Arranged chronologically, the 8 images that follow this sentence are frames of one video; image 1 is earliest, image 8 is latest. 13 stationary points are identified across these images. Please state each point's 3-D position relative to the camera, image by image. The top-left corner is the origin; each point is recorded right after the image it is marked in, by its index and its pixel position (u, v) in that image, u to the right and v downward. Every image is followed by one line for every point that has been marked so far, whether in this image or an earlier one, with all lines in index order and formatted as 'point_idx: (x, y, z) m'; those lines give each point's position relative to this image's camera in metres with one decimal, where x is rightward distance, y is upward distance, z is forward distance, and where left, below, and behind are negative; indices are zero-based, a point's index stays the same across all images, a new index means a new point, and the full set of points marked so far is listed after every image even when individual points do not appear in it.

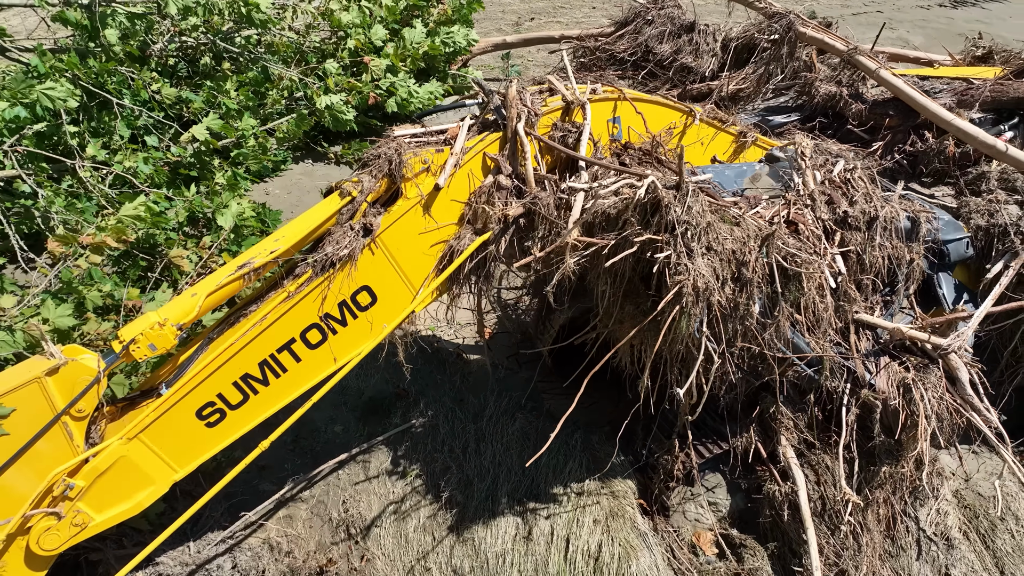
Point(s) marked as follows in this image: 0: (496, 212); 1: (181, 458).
0: (-0.1, +0.4, +3.5) m
1: (-1.5, -0.8, +3.2) m
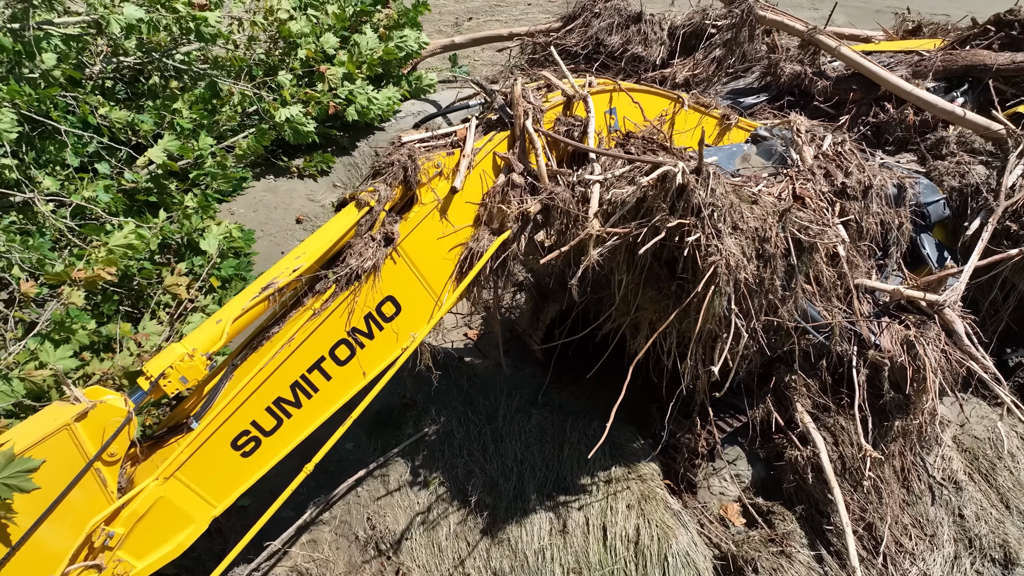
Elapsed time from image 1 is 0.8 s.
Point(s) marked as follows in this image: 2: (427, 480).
0: (0.0, +0.4, +3.5) m
1: (-1.3, -0.9, +3.1) m
2: (-0.5, -1.1, +4.3) m
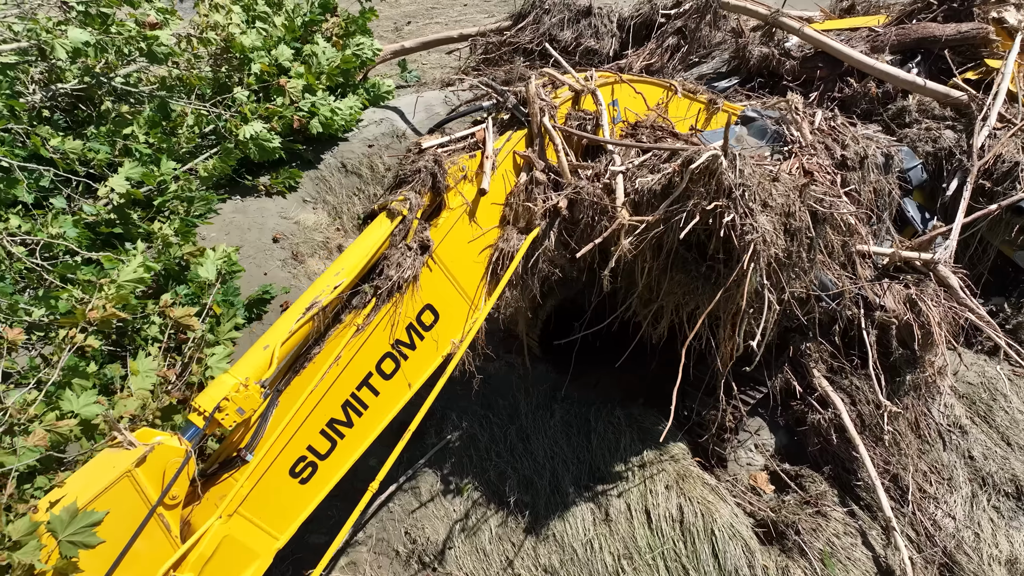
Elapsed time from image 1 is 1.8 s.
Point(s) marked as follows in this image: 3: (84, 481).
0: (+0.1, +0.4, +3.5) m
1: (-1.0, -1.0, +3.0) m
2: (-0.3, -1.2, +4.3) m
3: (-1.5, -0.7, +2.5) m
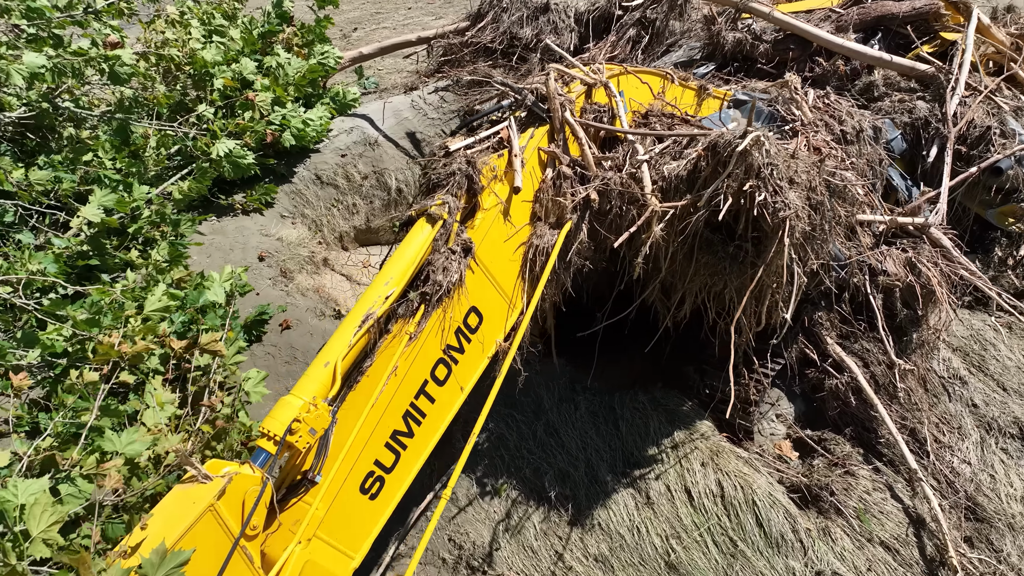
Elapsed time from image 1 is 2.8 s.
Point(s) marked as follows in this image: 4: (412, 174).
0: (+0.3, +0.4, +3.5) m
1: (-0.6, -1.0, +2.9) m
2: (-0.1, -1.2, +4.2) m
3: (-1.2, -0.8, +2.4) m
4: (-0.9, +1.1, +6.7) m
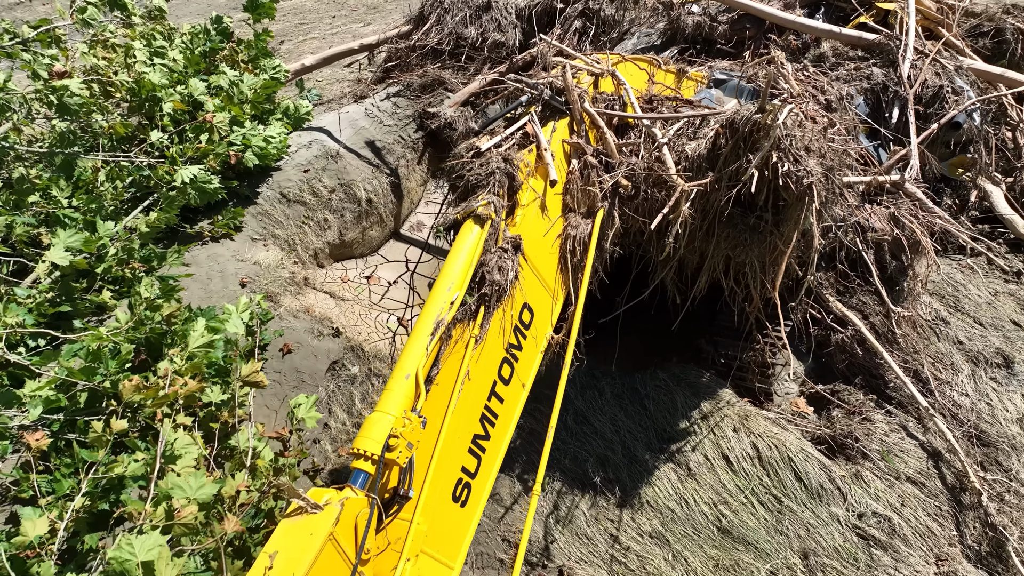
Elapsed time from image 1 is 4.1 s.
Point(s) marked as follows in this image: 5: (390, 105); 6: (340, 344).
0: (+0.4, +0.5, +3.6) m
1: (-0.2, -1.1, +2.9) m
2: (+0.2, -1.2, +4.3) m
3: (-0.7, -0.9, +2.3) m
4: (-1.2, +1.0, +6.6) m
5: (-1.2, +1.8, +7.0) m
6: (-1.2, -0.4, +5.2) m
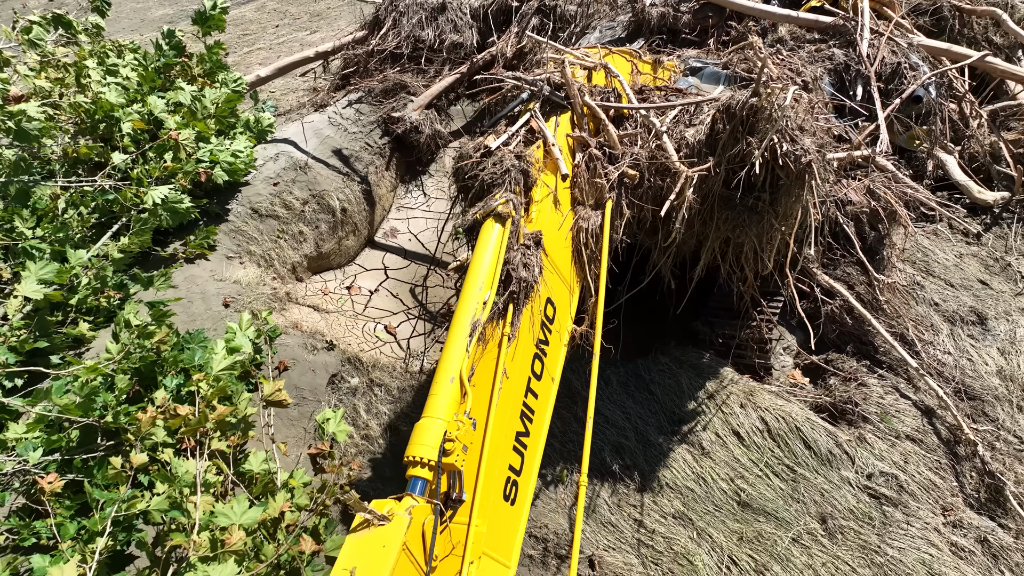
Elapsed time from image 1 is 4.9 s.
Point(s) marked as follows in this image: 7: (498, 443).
0: (+0.5, +0.5, +3.6) m
1: (0.0, -1.1, +2.9) m
2: (+0.3, -1.1, +4.3) m
3: (-0.5, -0.9, +2.3) m
4: (-1.5, +0.9, +6.5) m
5: (-1.5, +1.7, +6.9) m
6: (-1.2, -0.5, +5.1) m
7: (-0.1, -0.6, +2.9) m
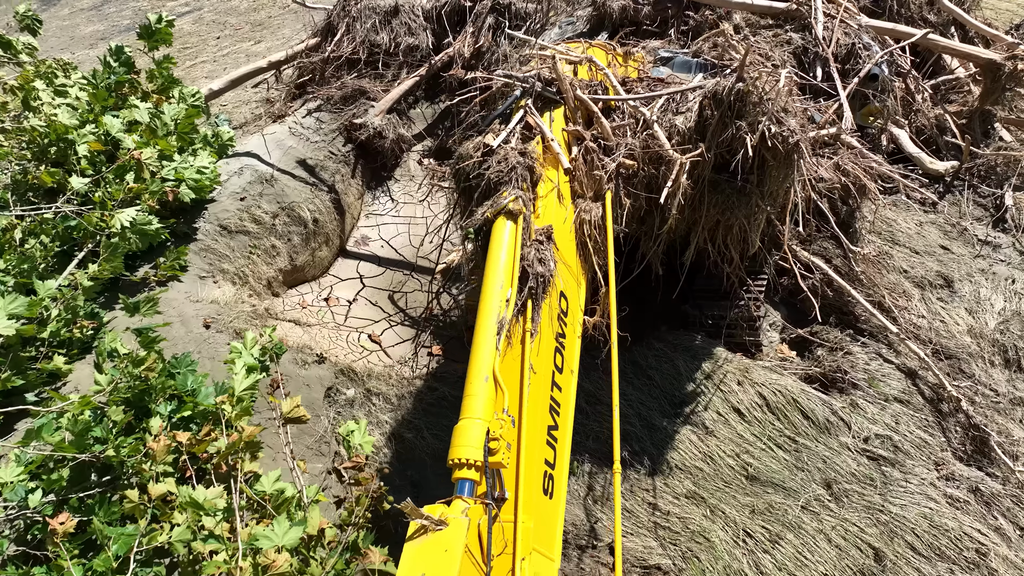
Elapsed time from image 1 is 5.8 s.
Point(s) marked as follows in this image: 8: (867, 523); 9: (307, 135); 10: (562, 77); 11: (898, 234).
0: (+0.5, +0.6, +3.7) m
1: (+0.2, -1.0, +2.9) m
2: (+0.3, -1.1, +4.3) m
3: (-0.2, -0.9, +2.3) m
4: (-1.7, +0.8, +6.4) m
5: (-1.9, +1.6, +6.8) m
6: (-1.3, -0.6, +5.0) m
7: (+0.1, -0.6, +2.9) m
8: (+2.0, -1.3, +4.0) m
9: (-1.9, +1.4, +6.6) m
10: (+0.3, +1.1, +3.6) m
11: (+3.0, +0.4, +5.5) m
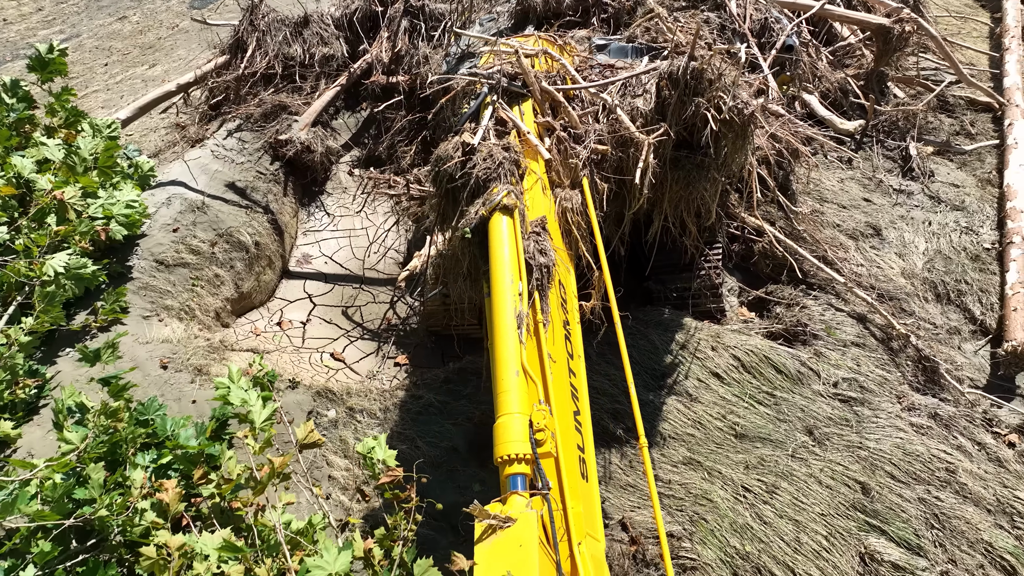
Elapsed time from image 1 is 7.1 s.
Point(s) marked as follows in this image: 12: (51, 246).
0: (+0.3, +0.7, +3.8) m
1: (+0.3, -1.0, +3.0) m
2: (+0.3, -1.0, +4.4) m
3: (0.0, -0.9, +2.3) m
4: (-2.2, +0.5, +6.2) m
5: (-2.5, +1.3, +6.5) m
6: (-1.4, -0.7, +4.8) m
7: (+0.2, -0.6, +3.0) m
8: (+2.0, -1.0, +4.3) m
9: (-2.5, +1.2, +6.4) m
10: (+0.1, +1.1, +3.7) m
11: (+2.6, +0.8, +5.9) m
12: (-3.2, +0.3, +5.0) m
